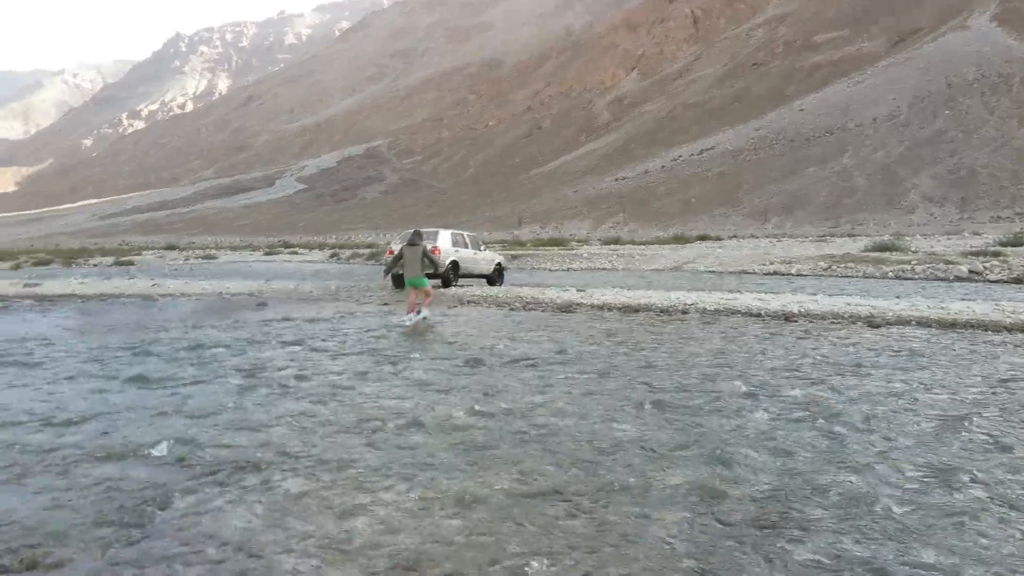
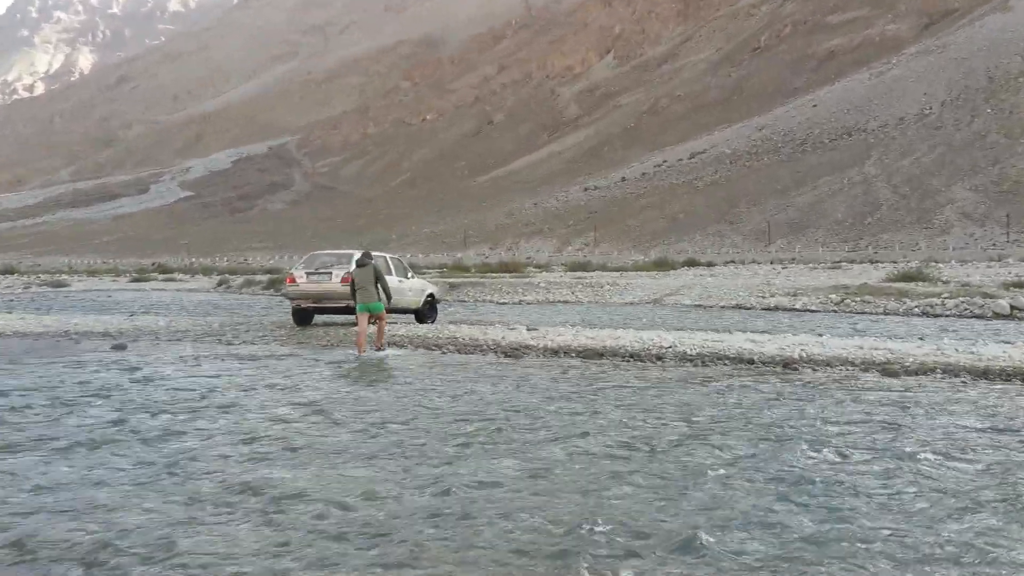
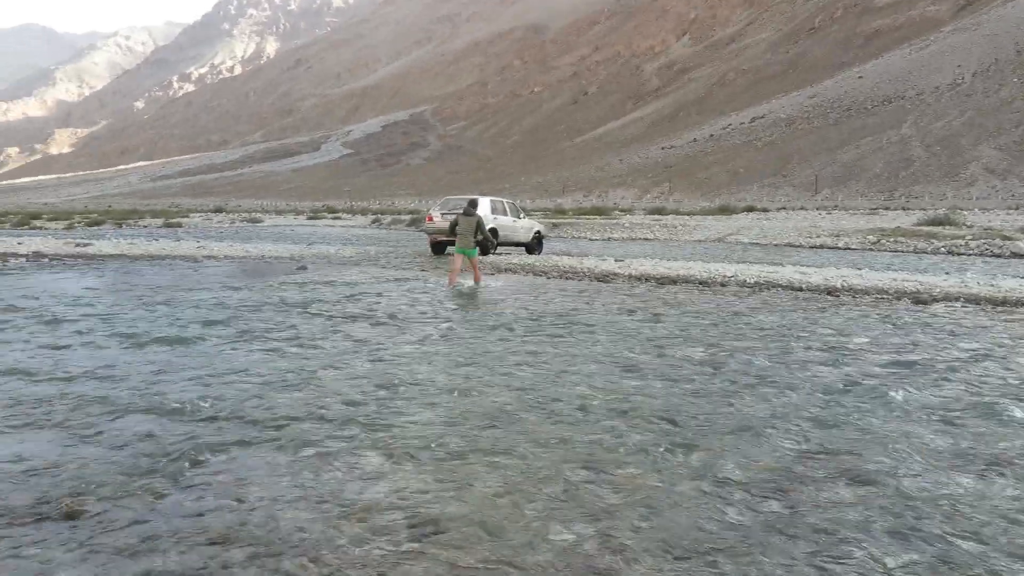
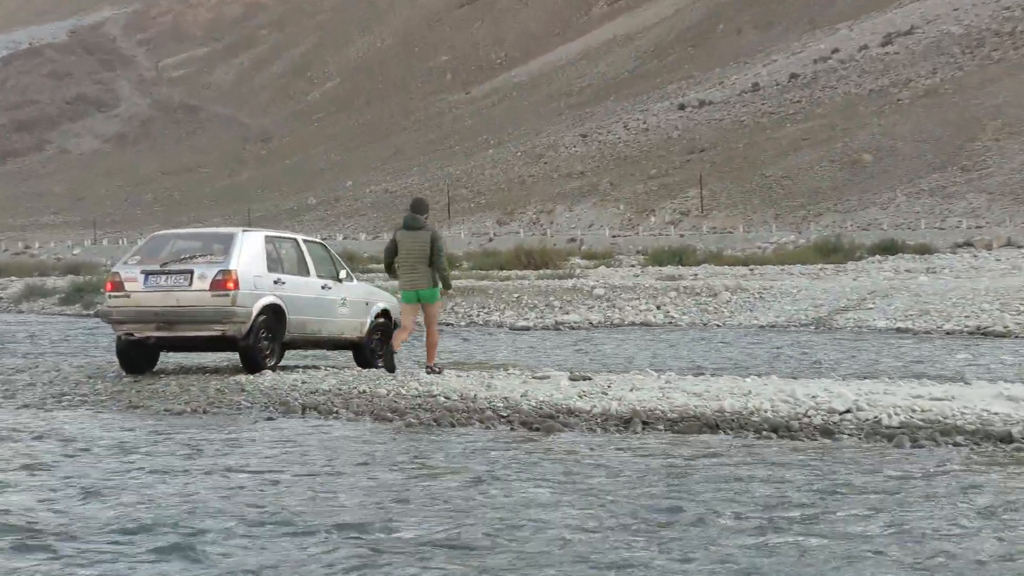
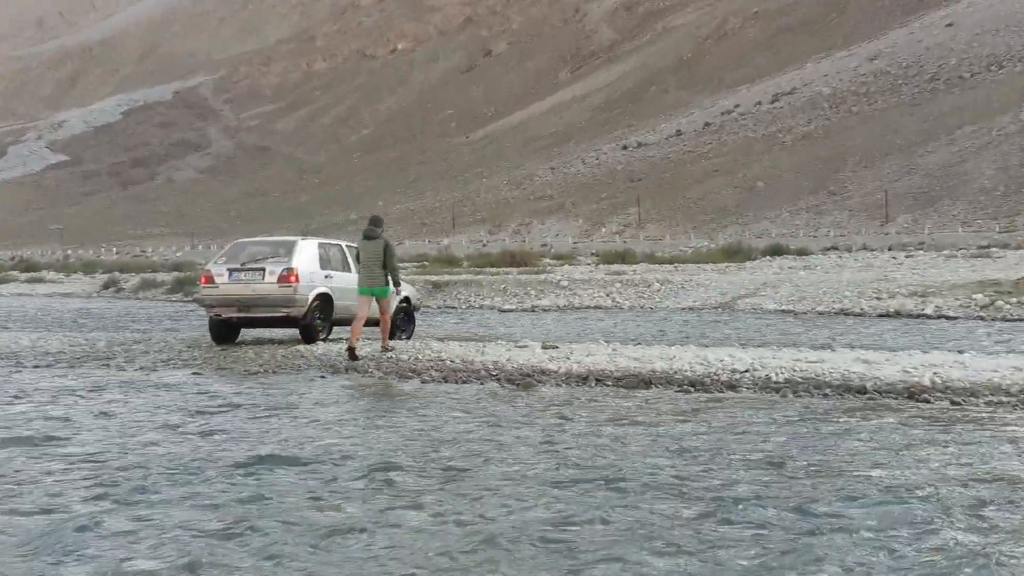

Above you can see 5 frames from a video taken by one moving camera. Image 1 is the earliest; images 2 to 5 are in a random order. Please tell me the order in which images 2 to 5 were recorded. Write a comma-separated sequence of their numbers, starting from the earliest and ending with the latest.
3, 2, 5, 4
